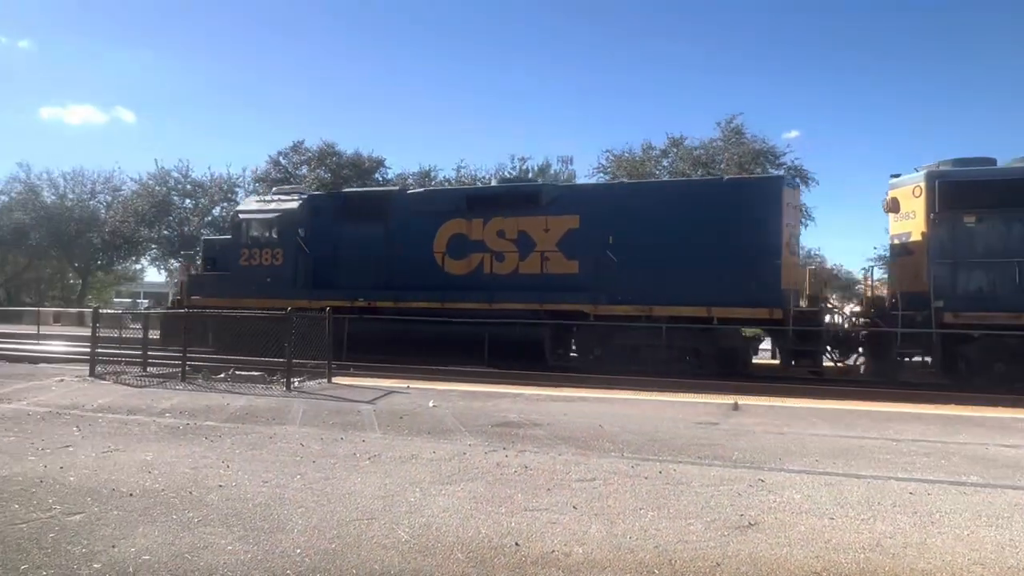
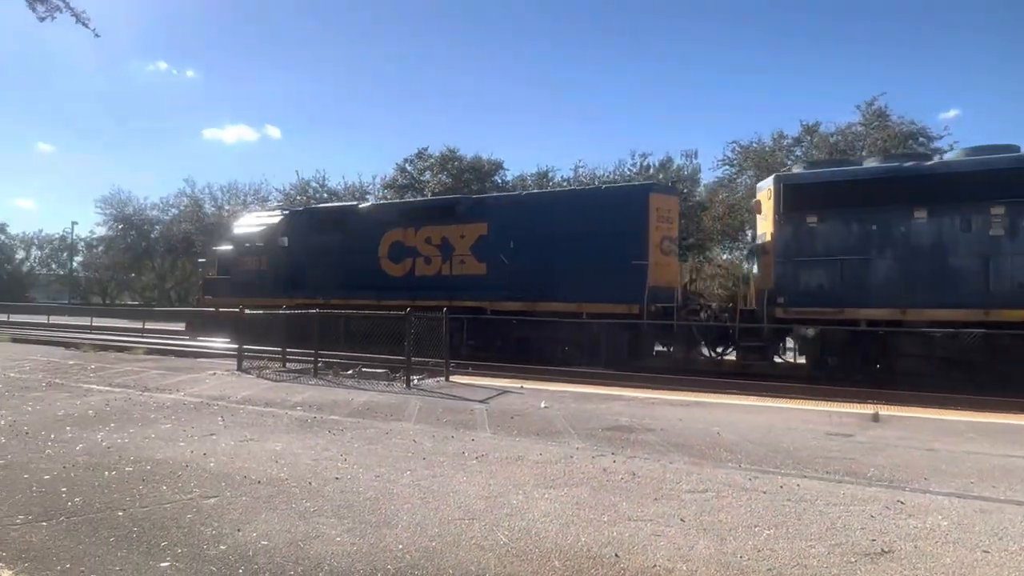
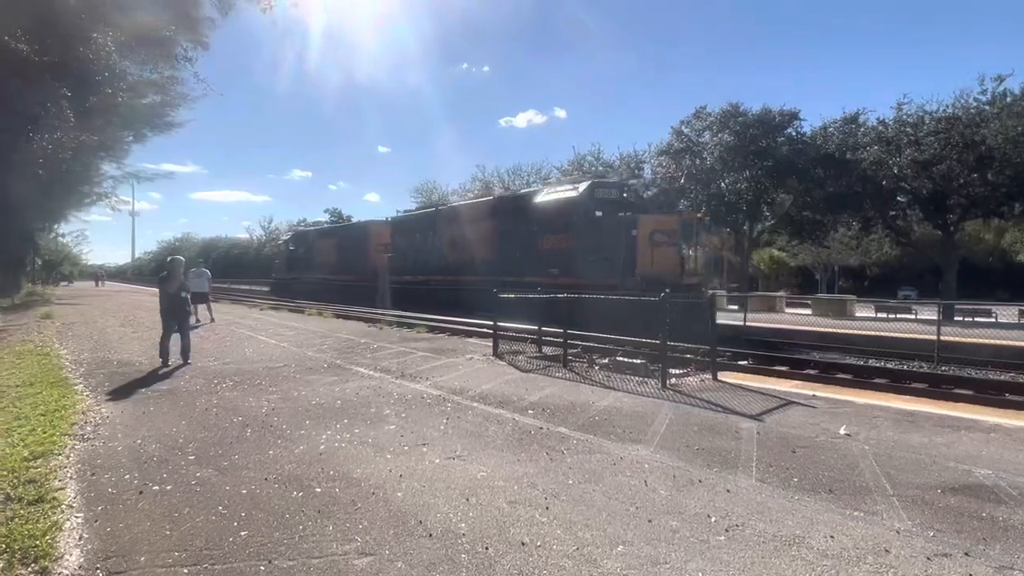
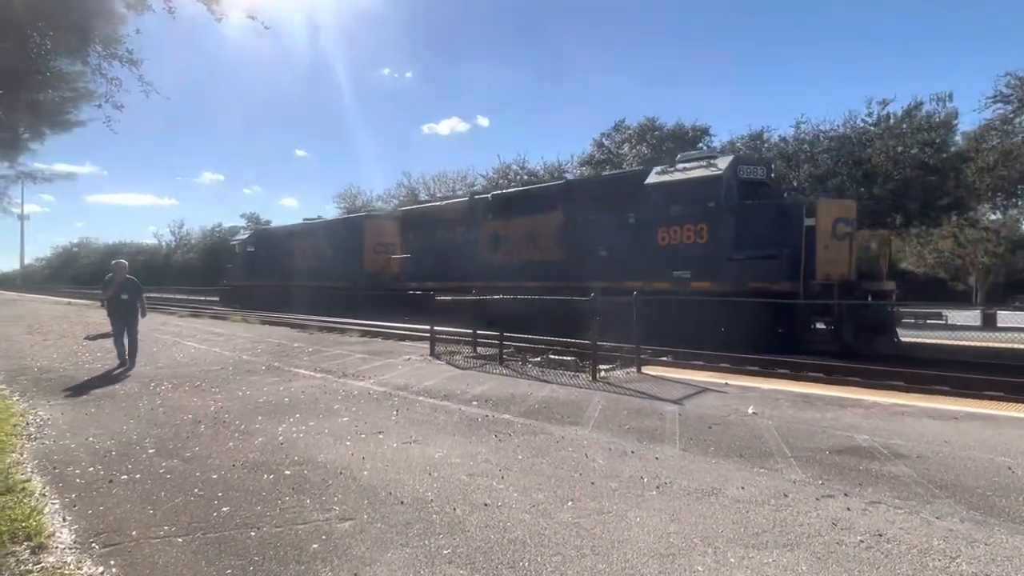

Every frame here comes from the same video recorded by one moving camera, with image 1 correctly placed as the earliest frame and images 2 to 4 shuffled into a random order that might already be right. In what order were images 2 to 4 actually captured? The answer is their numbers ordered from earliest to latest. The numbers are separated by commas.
2, 4, 3
